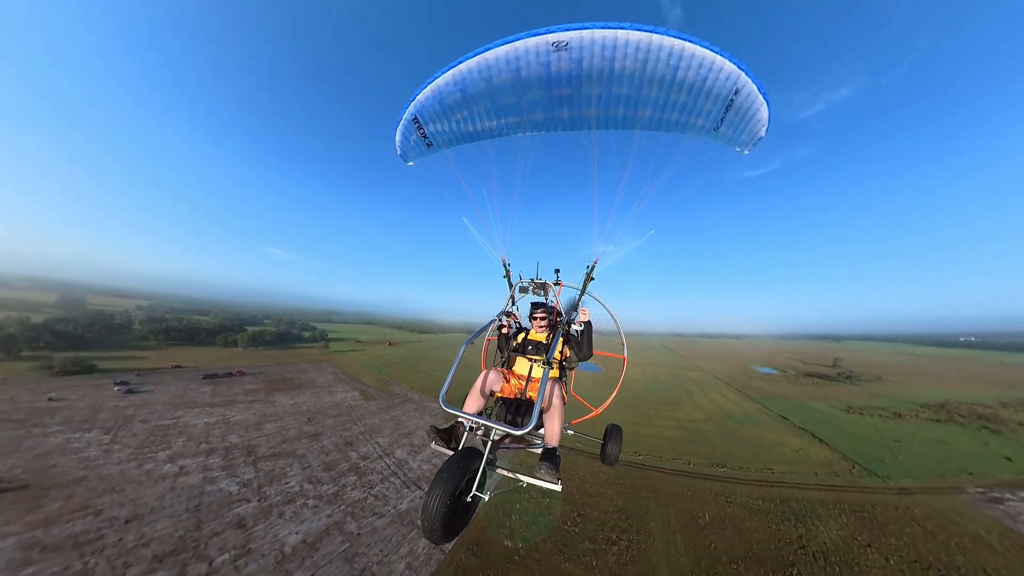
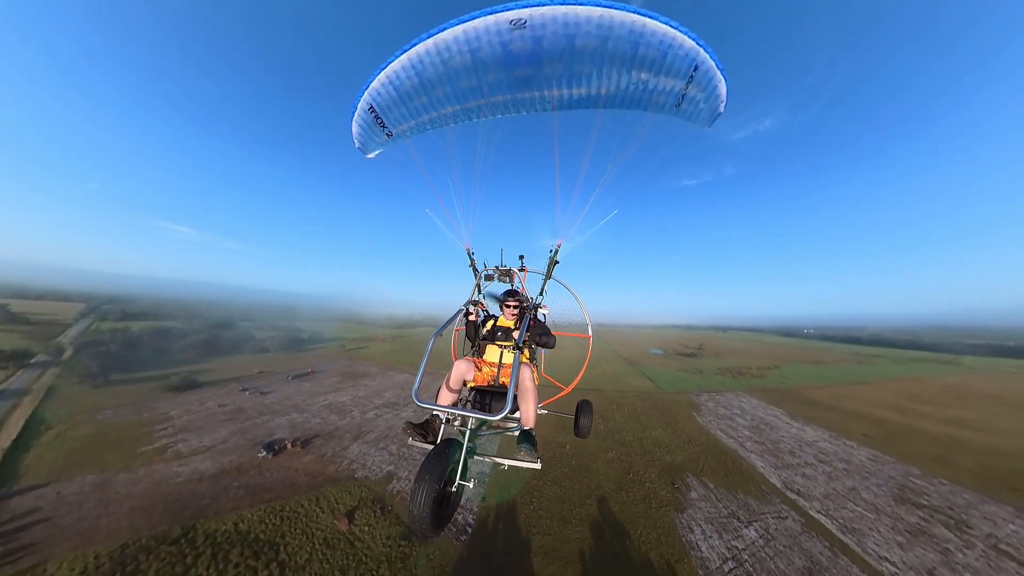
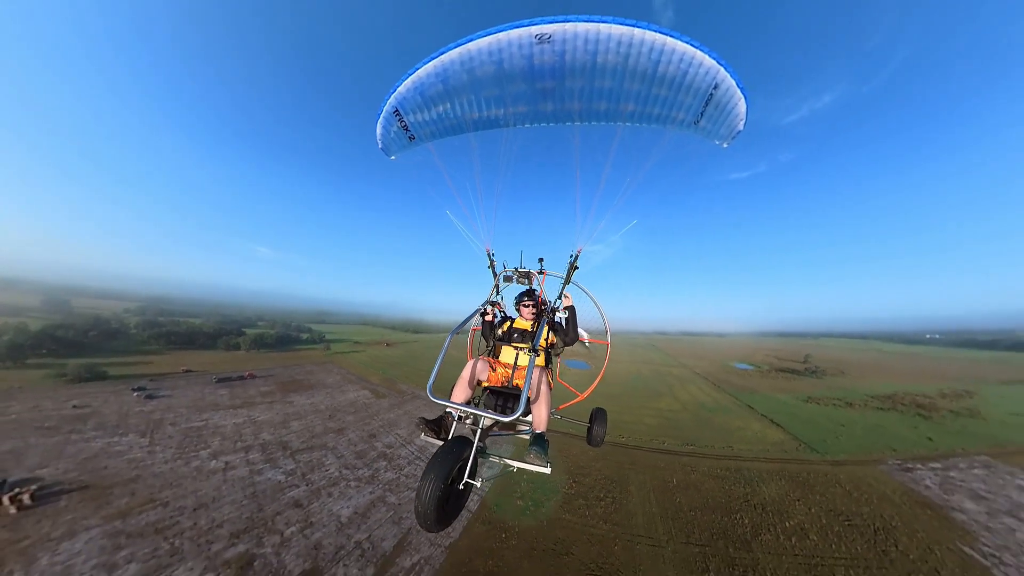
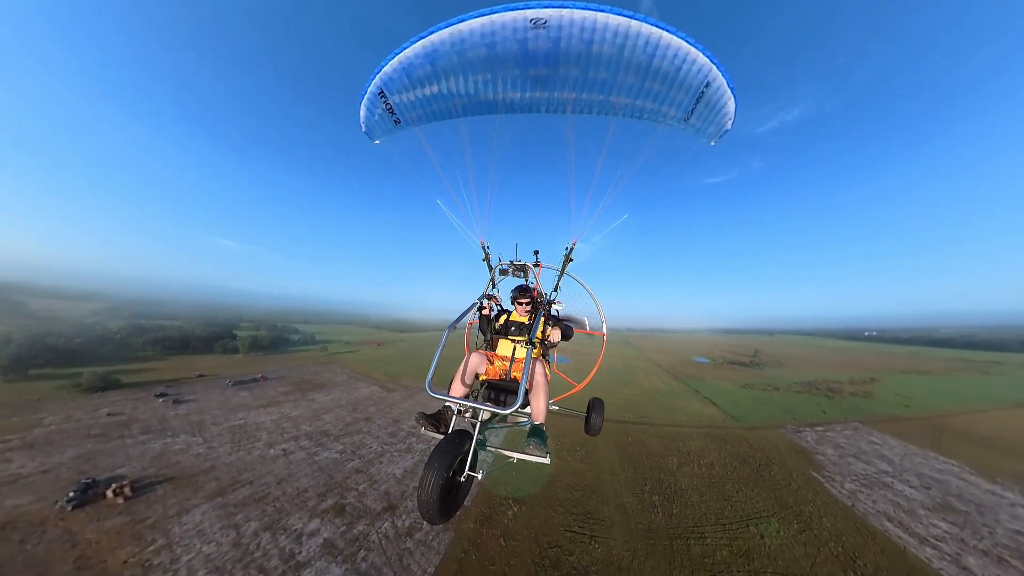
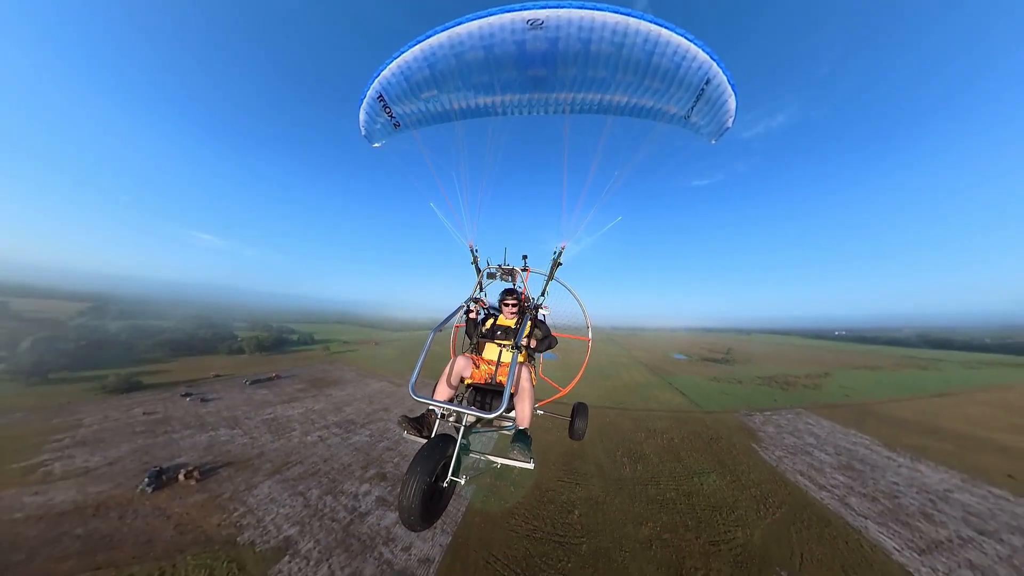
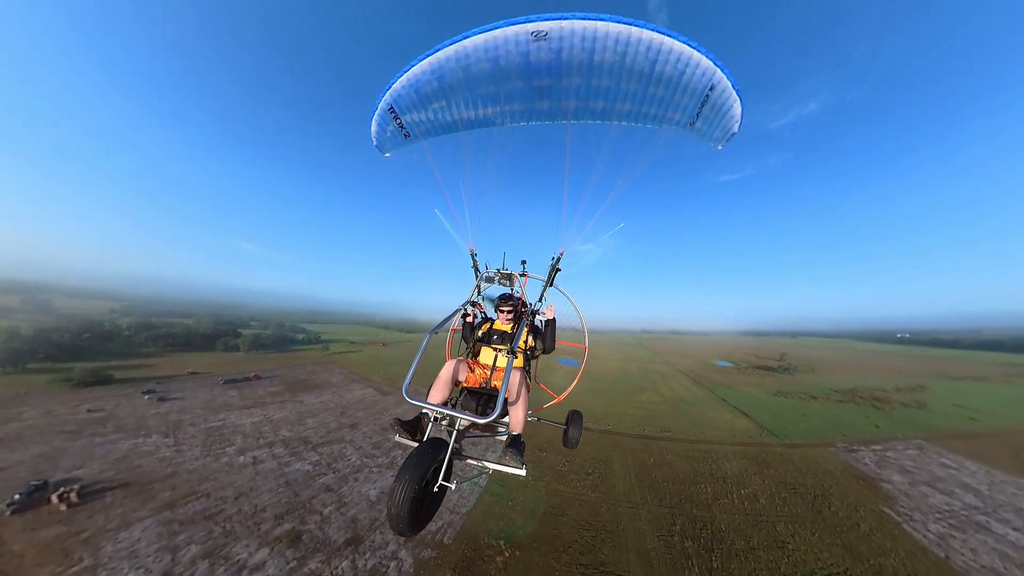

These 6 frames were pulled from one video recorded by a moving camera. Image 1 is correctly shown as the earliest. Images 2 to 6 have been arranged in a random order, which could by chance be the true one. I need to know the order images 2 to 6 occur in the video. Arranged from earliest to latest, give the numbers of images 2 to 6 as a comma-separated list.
3, 6, 4, 5, 2
